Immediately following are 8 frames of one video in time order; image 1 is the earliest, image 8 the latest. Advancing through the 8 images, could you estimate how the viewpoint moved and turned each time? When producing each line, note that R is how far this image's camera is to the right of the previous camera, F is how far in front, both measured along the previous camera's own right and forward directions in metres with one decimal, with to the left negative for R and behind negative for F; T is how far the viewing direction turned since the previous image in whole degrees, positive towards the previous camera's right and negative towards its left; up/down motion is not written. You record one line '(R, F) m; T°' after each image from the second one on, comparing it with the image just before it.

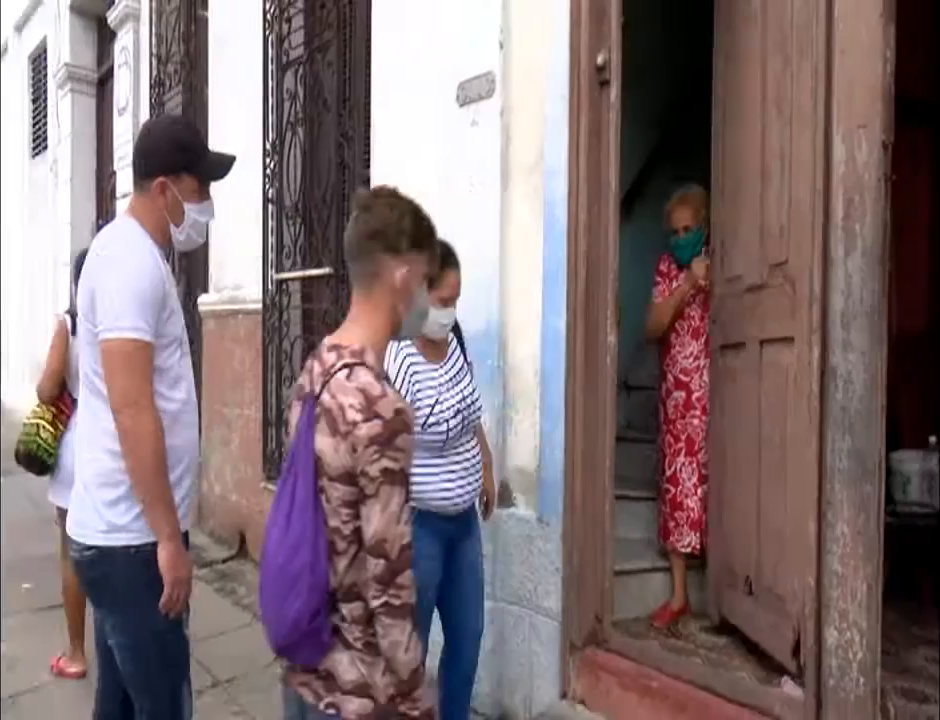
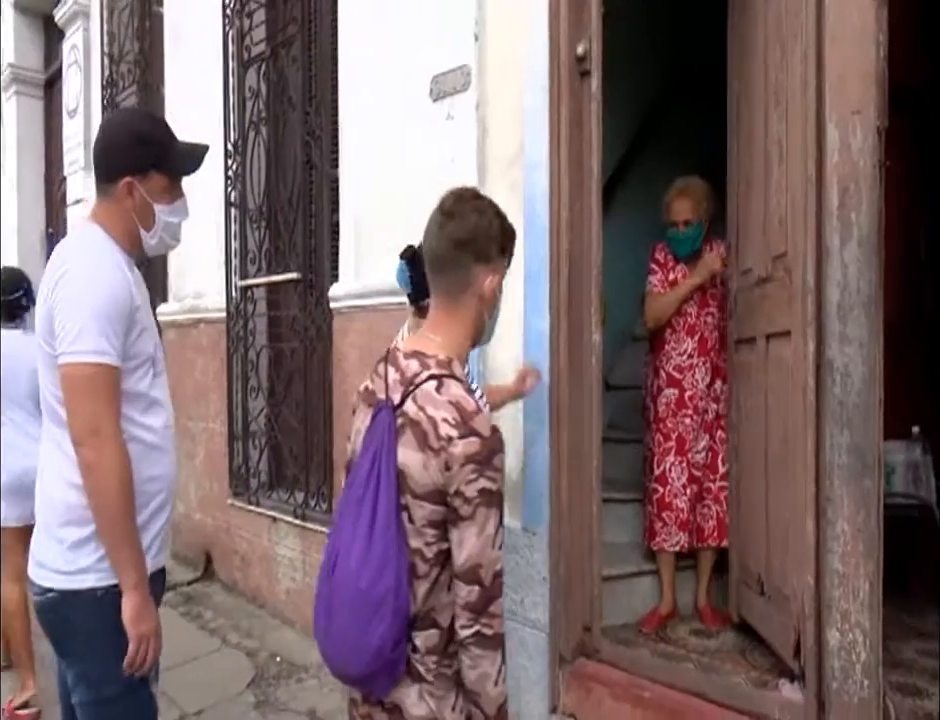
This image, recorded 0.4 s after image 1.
(-0.1, +0.1) m; +3°
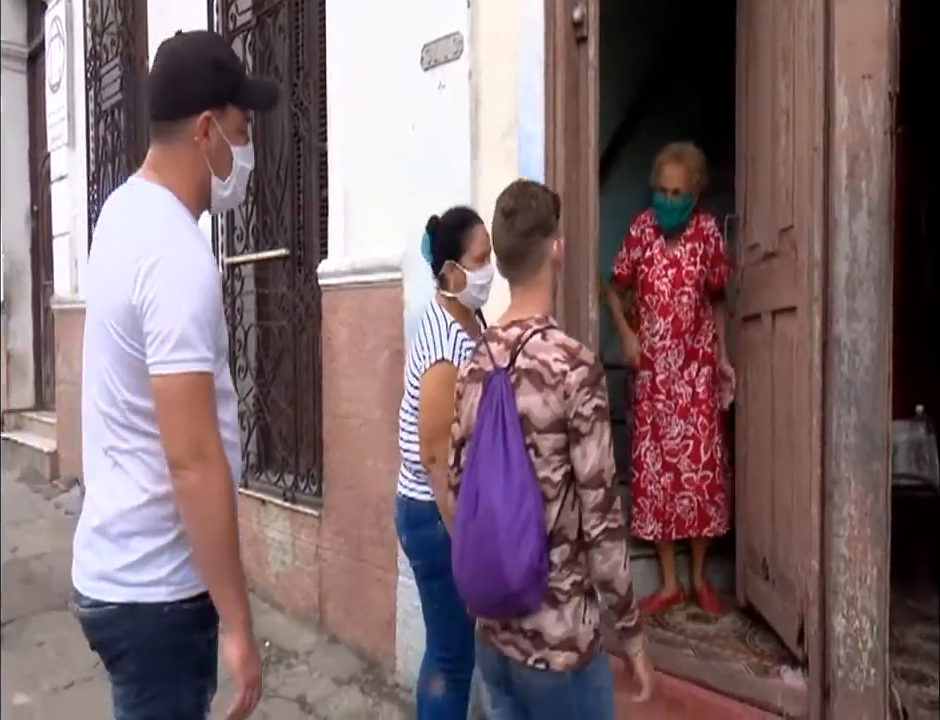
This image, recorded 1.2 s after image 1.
(0.0, +0.1) m; 0°
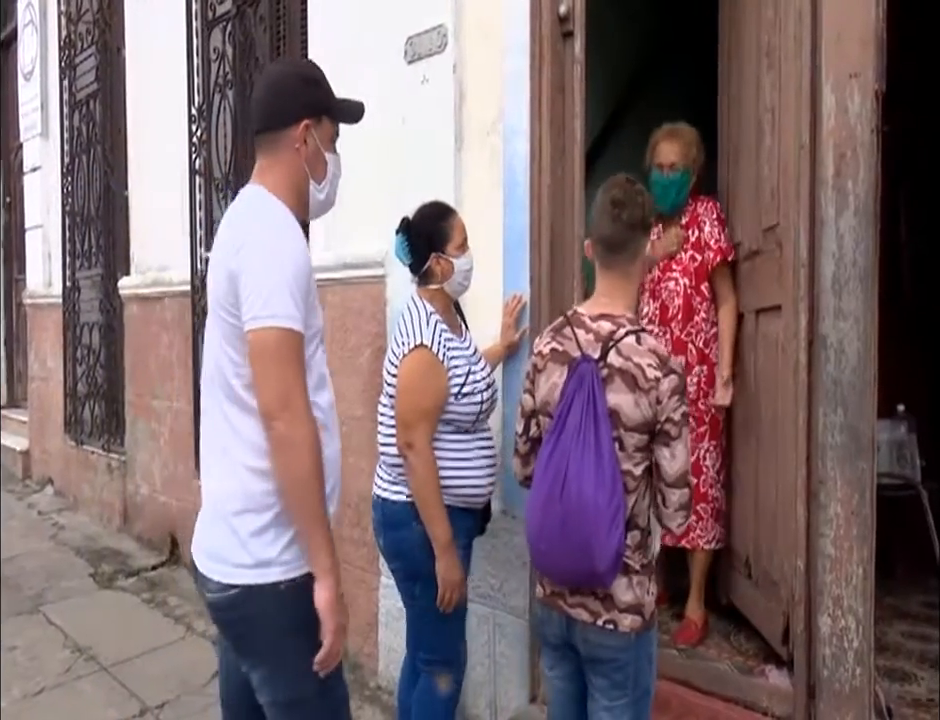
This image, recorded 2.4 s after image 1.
(0.0, 0.0) m; +1°
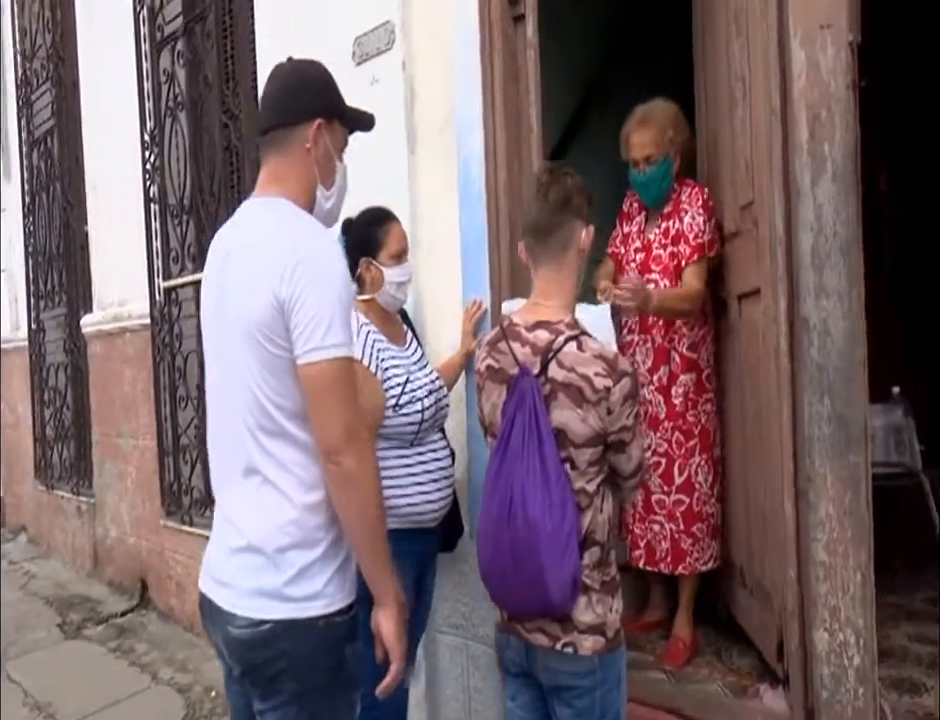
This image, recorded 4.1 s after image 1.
(+0.2, +0.2) m; -1°
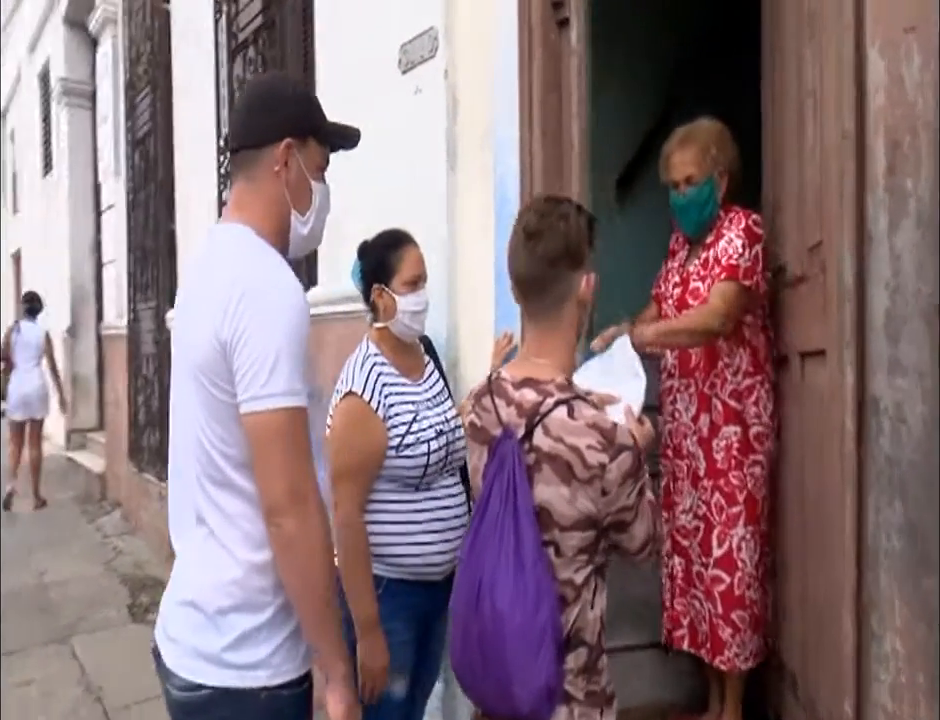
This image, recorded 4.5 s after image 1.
(+0.5, +0.4) m; -12°
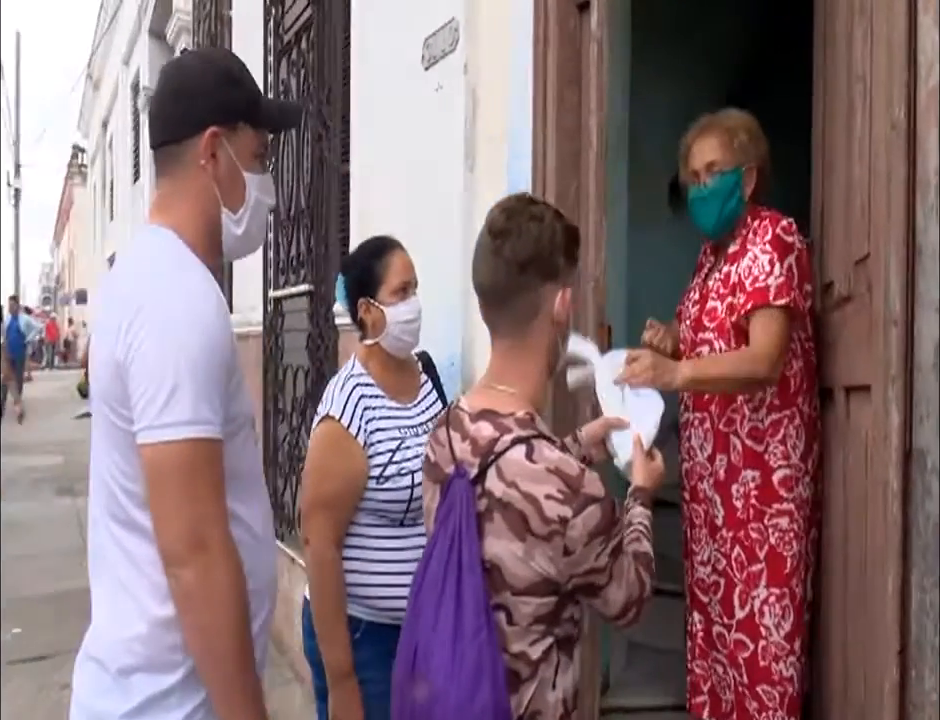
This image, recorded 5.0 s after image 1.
(+0.4, +0.4) m; -9°
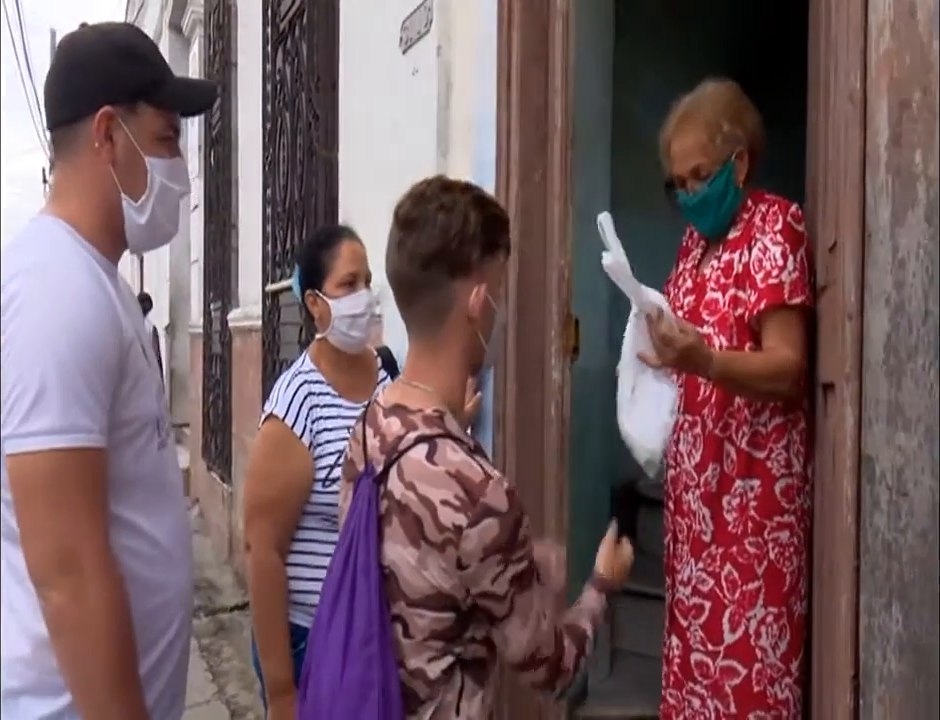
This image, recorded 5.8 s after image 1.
(+0.3, +0.1) m; -4°
